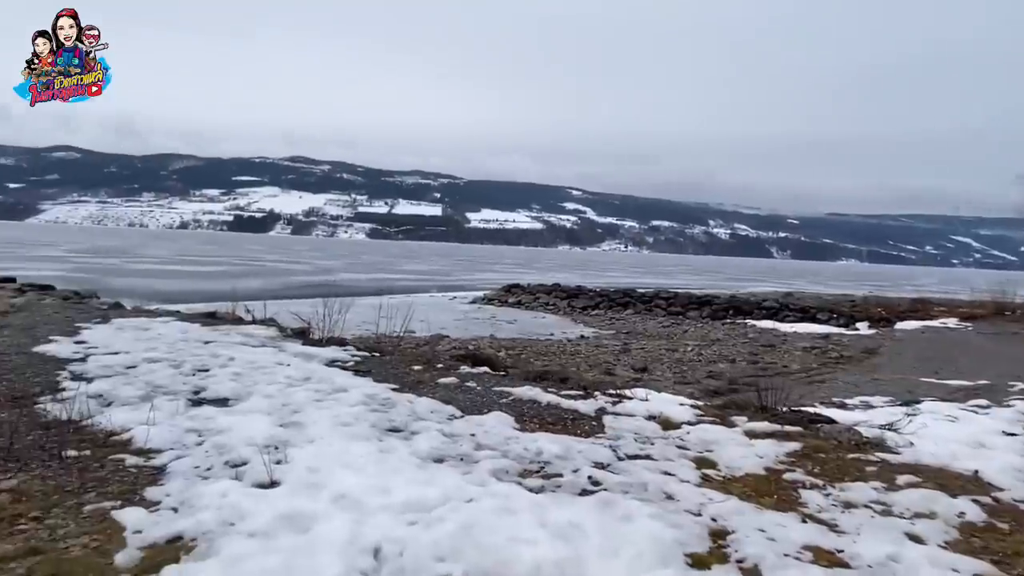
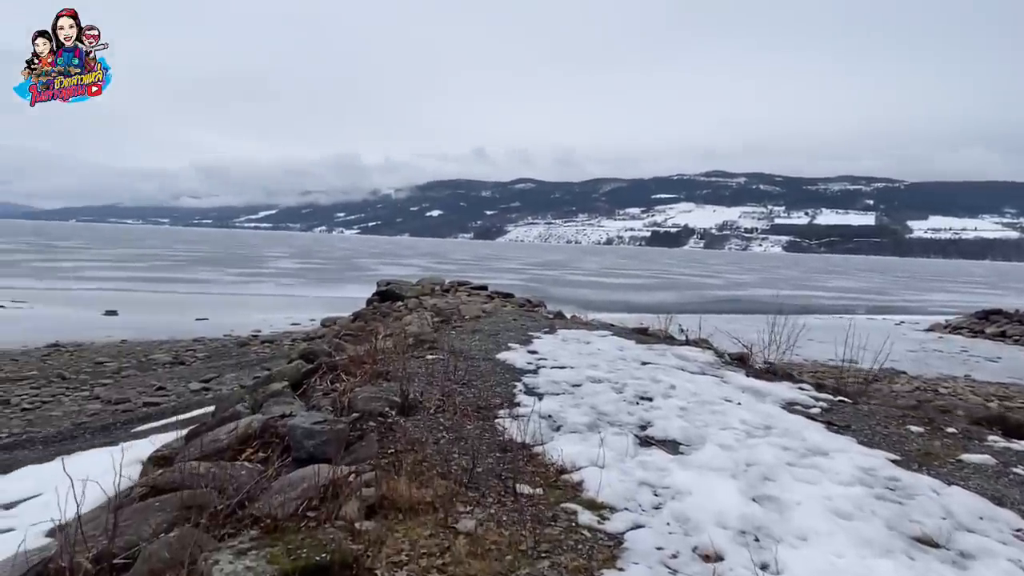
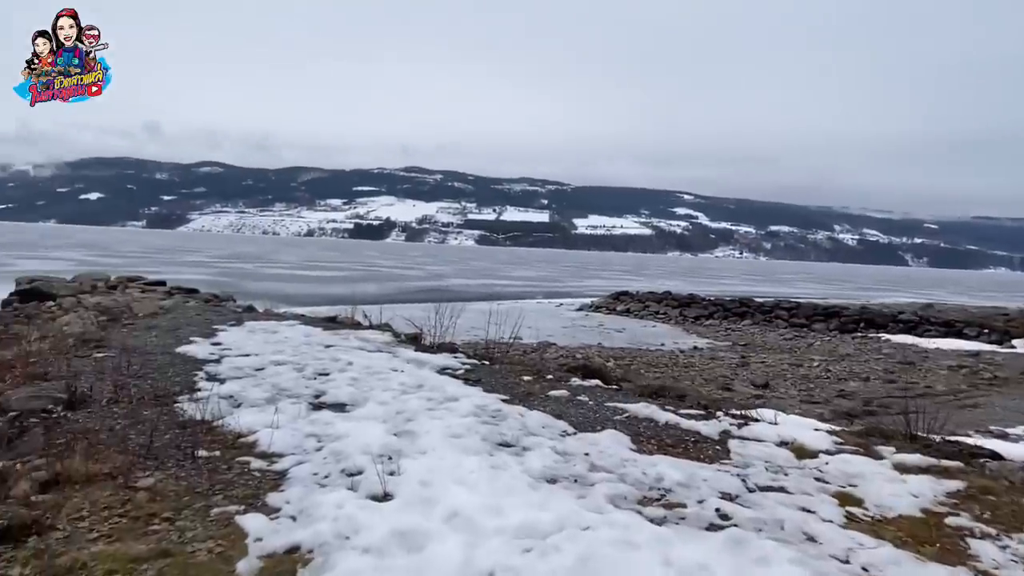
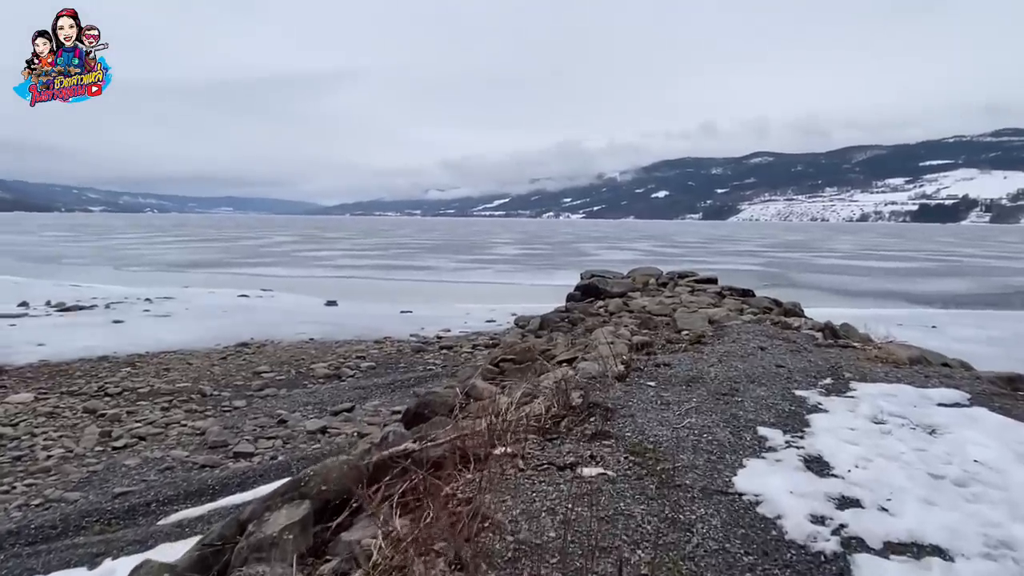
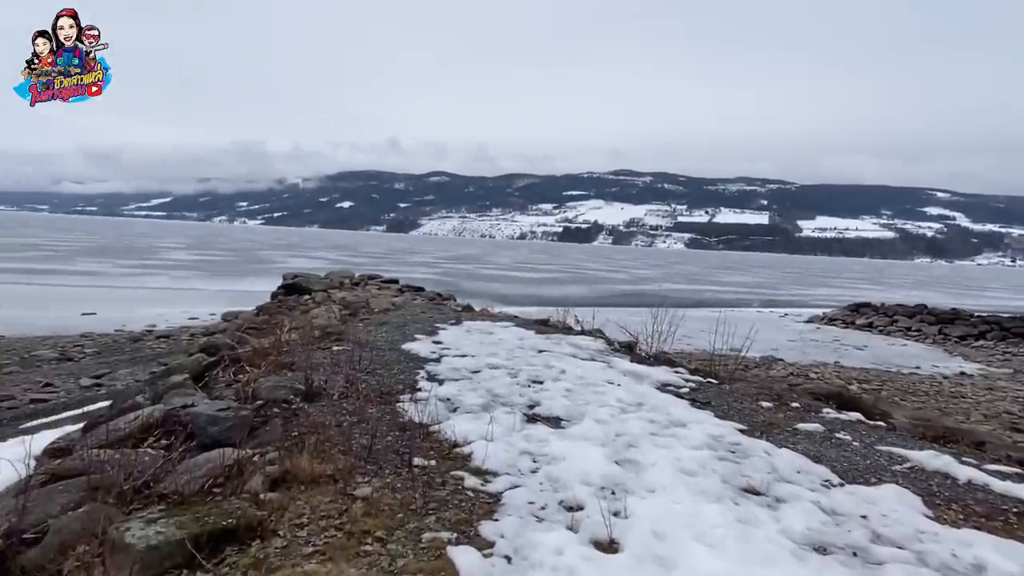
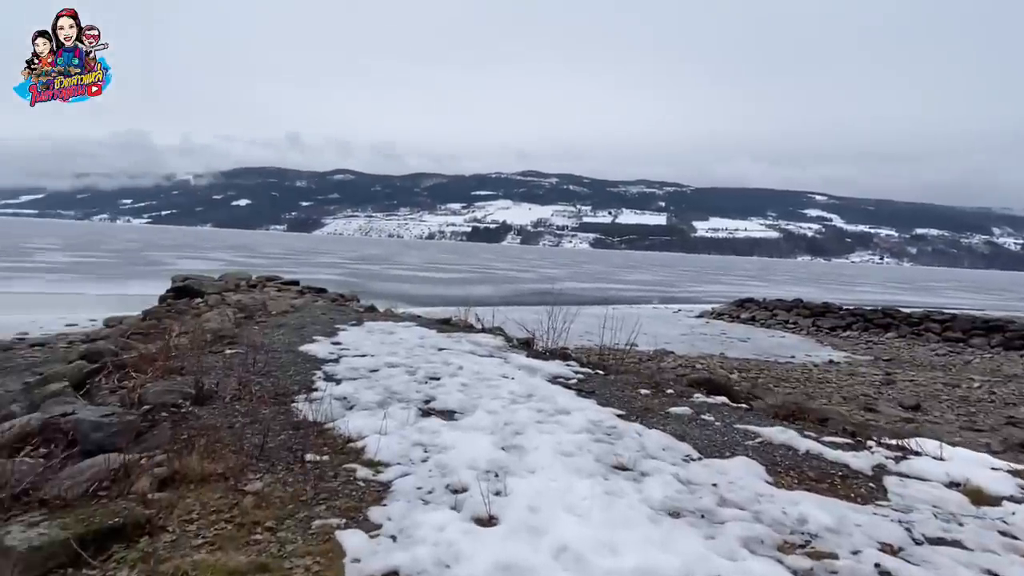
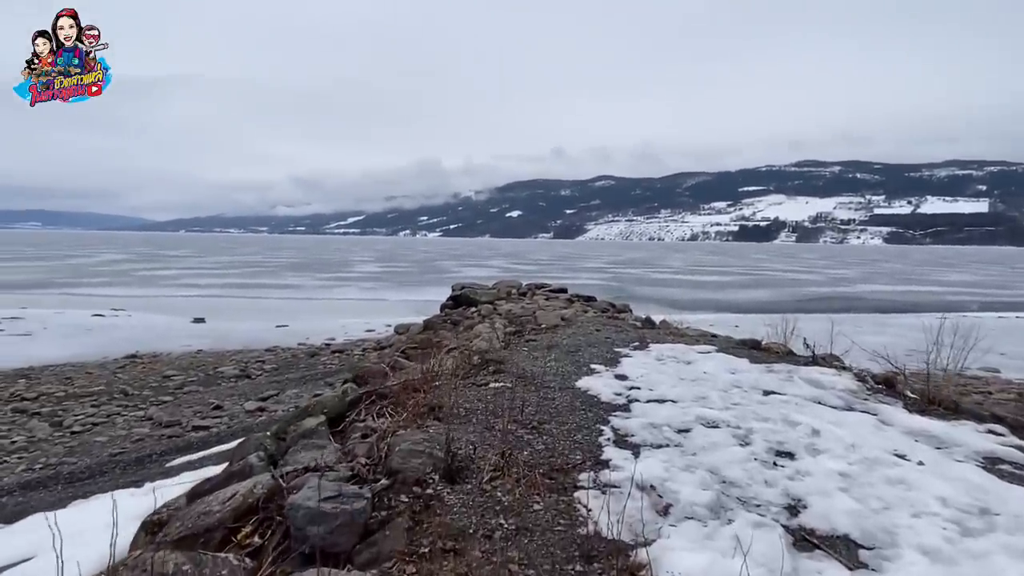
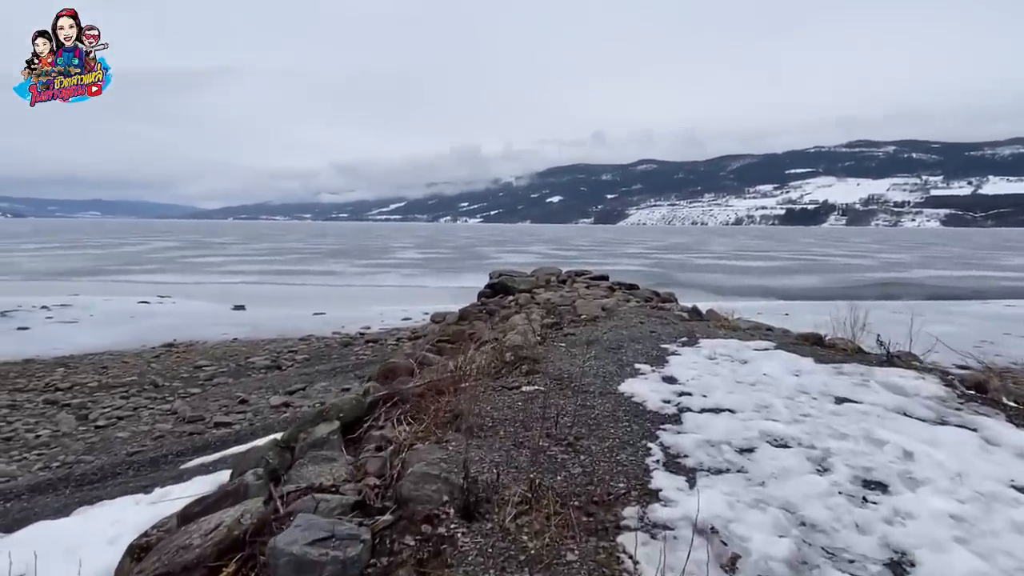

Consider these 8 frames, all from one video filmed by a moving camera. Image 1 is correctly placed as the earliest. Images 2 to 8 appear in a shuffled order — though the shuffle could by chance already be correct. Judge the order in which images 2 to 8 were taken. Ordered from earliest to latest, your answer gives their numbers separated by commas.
3, 6, 5, 2, 7, 8, 4
